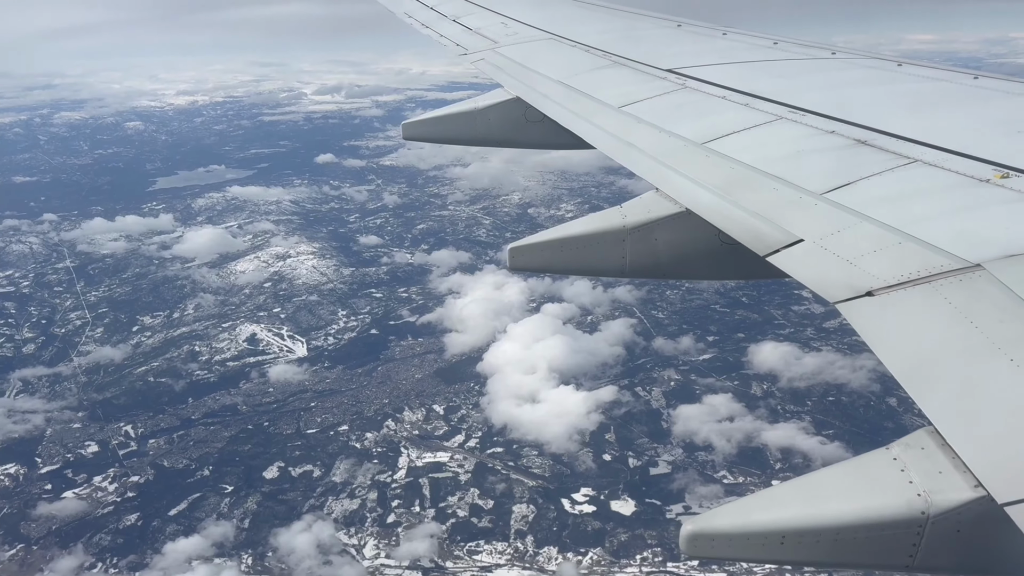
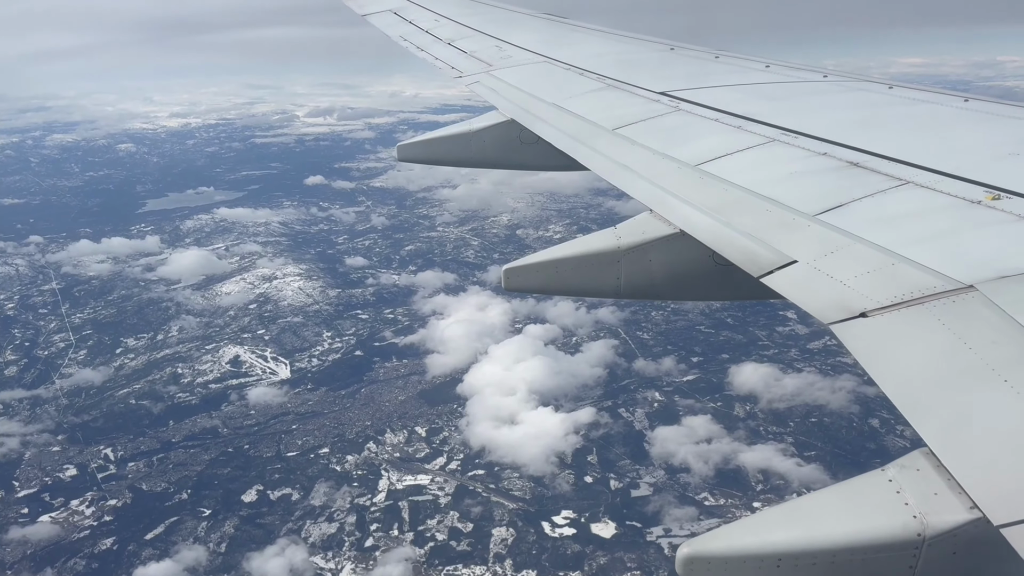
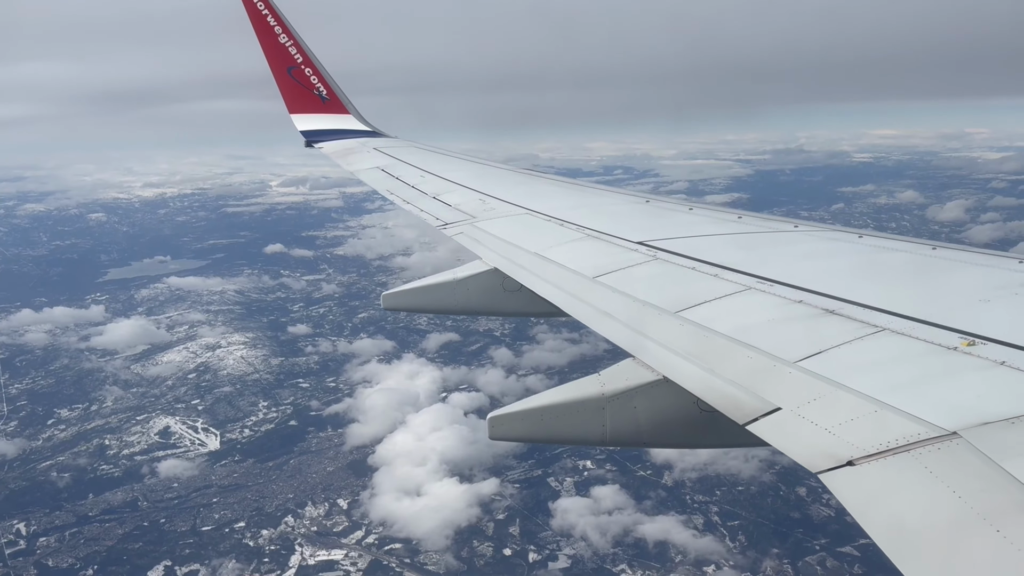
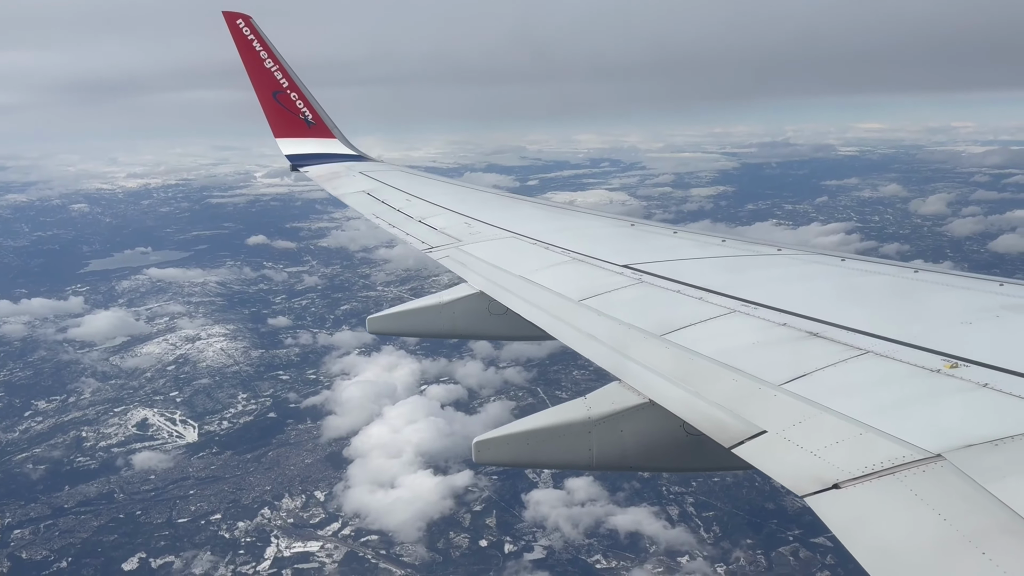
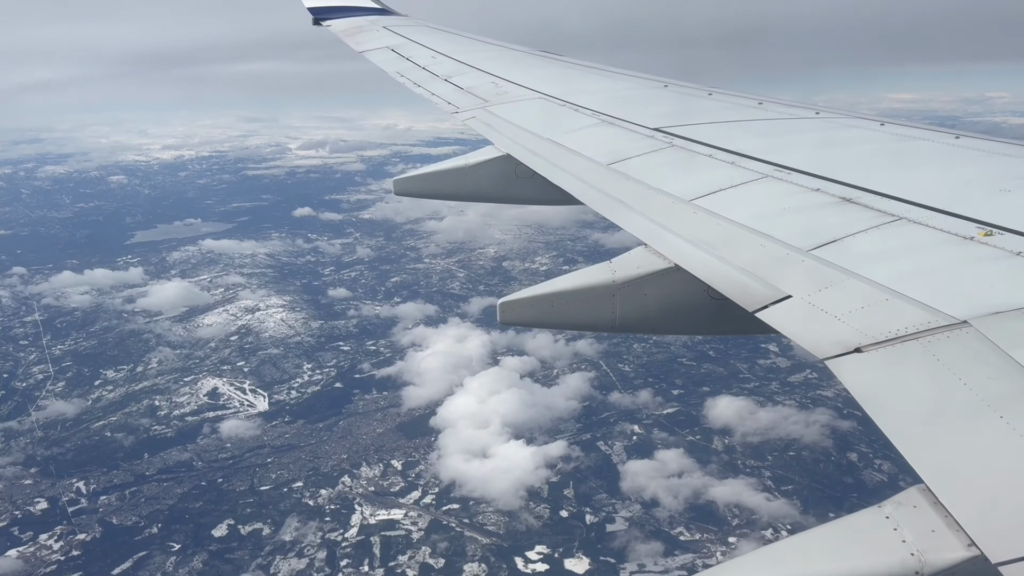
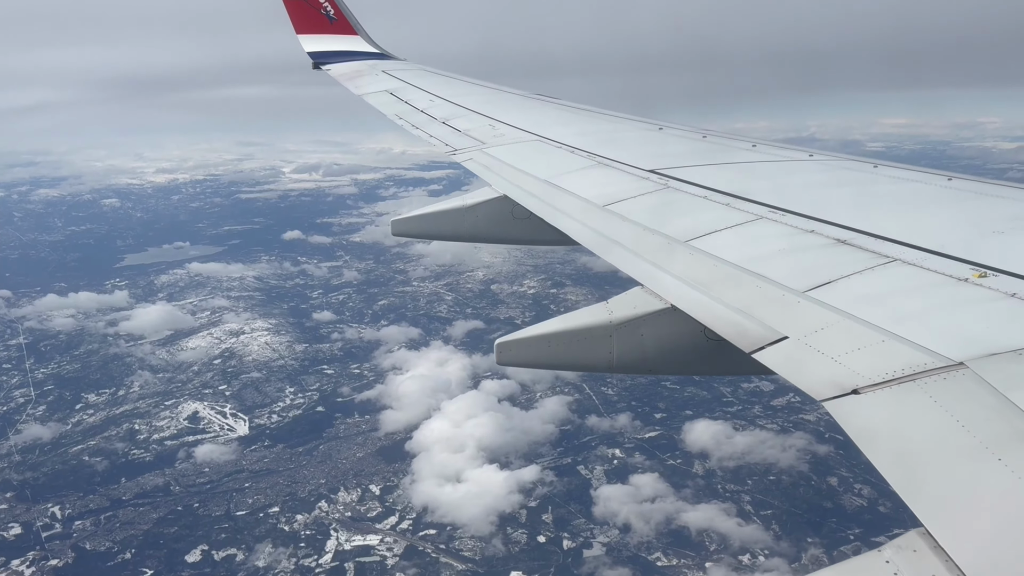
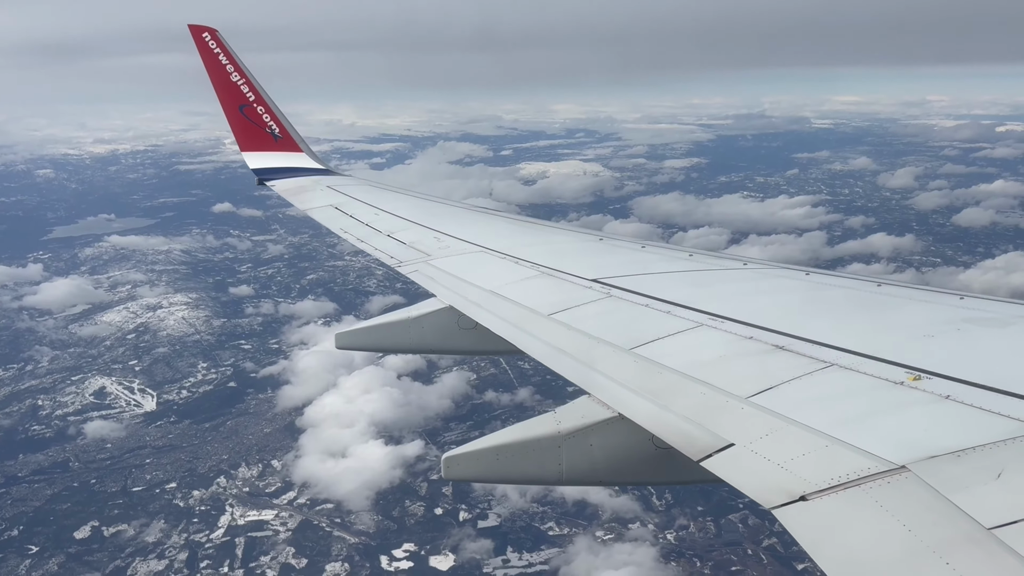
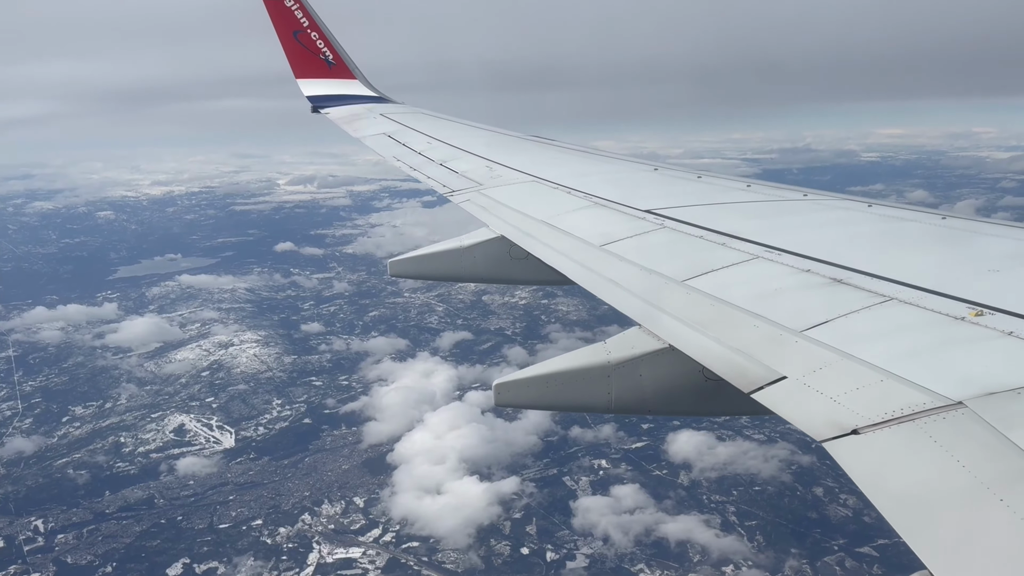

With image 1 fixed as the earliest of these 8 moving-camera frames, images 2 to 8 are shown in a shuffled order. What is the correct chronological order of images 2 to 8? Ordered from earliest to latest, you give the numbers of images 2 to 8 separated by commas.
2, 5, 6, 8, 3, 4, 7
